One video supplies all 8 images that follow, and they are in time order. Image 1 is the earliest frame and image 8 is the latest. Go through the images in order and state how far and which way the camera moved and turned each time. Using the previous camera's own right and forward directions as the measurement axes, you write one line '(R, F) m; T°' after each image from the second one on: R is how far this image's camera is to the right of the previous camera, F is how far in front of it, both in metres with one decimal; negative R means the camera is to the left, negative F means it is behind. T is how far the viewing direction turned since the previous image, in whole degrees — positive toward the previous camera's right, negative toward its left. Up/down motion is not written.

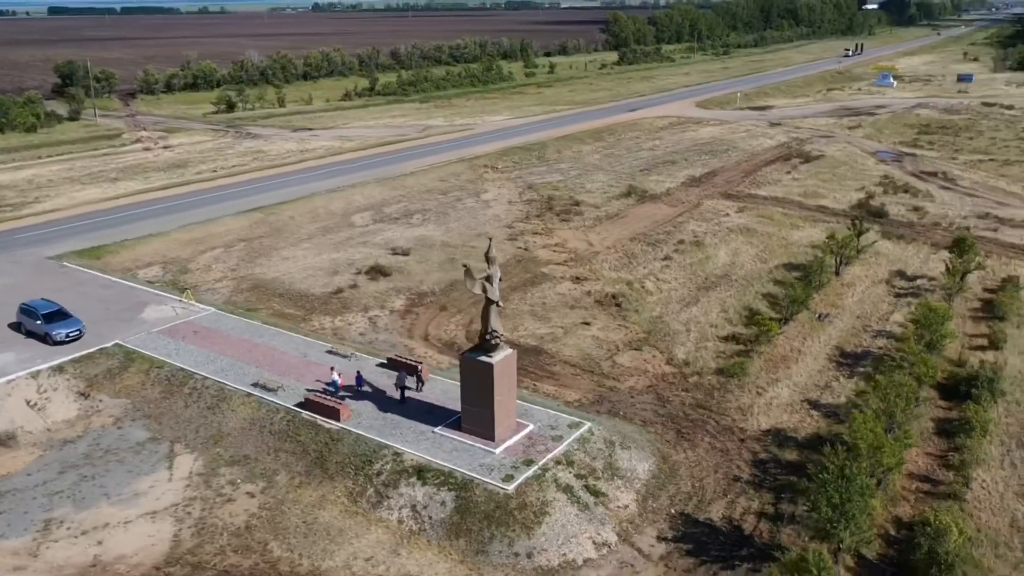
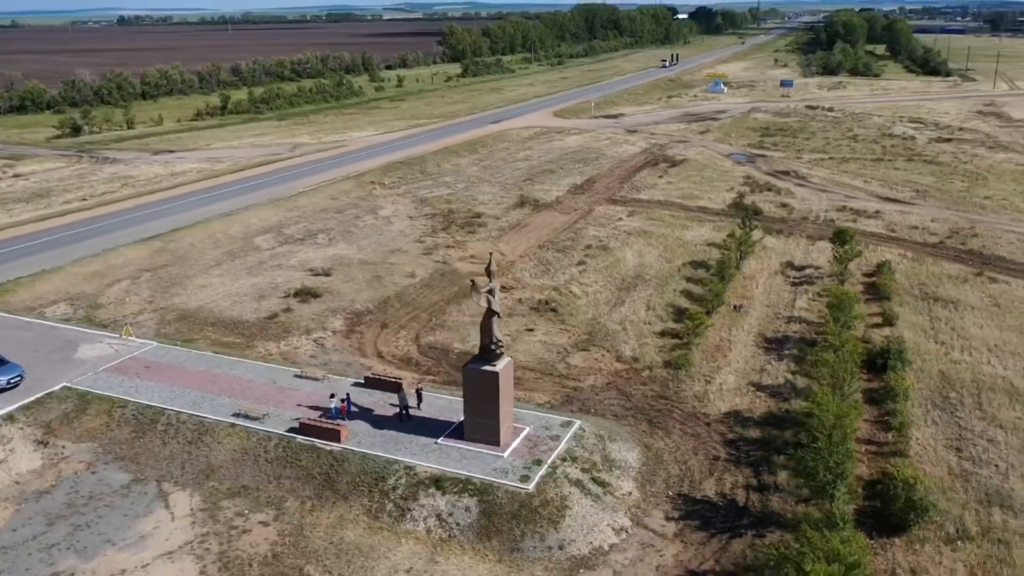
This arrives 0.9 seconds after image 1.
(-2.9, -0.6) m; +11°
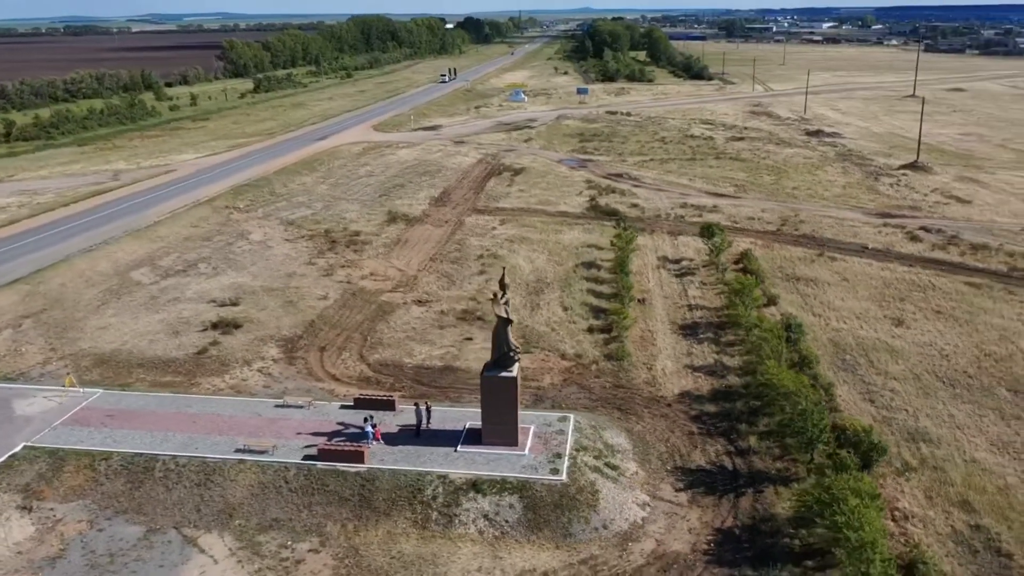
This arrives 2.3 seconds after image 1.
(-4.3, -0.7) m; +15°
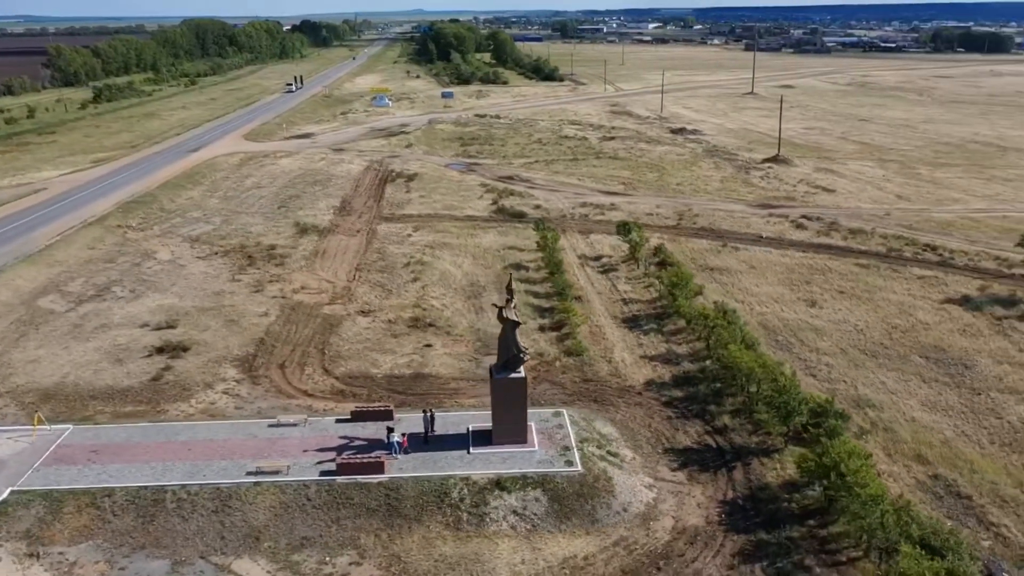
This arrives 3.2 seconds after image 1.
(-3.2, -0.5) m; +10°
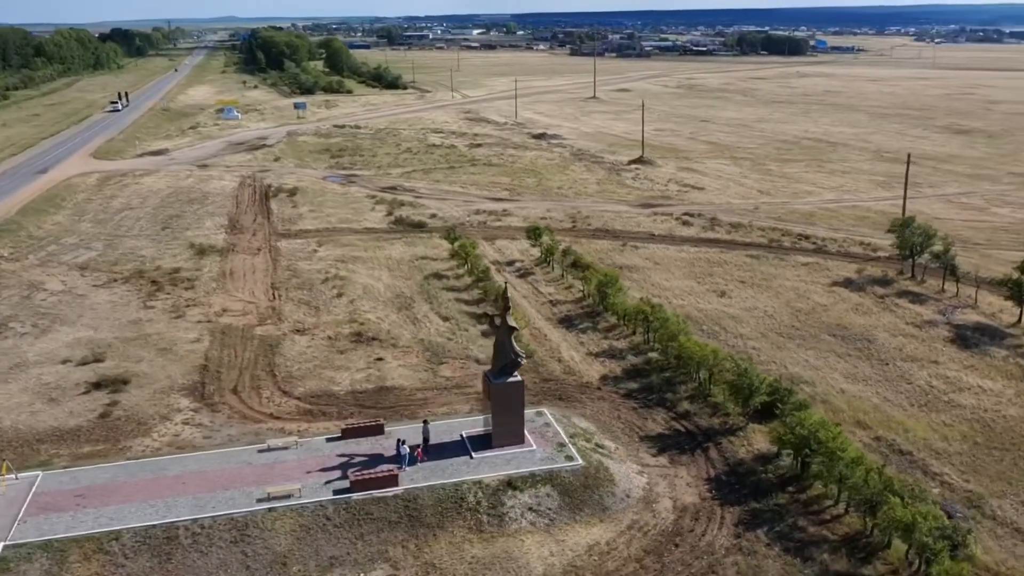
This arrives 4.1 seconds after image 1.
(-3.3, -0.5) m; +11°
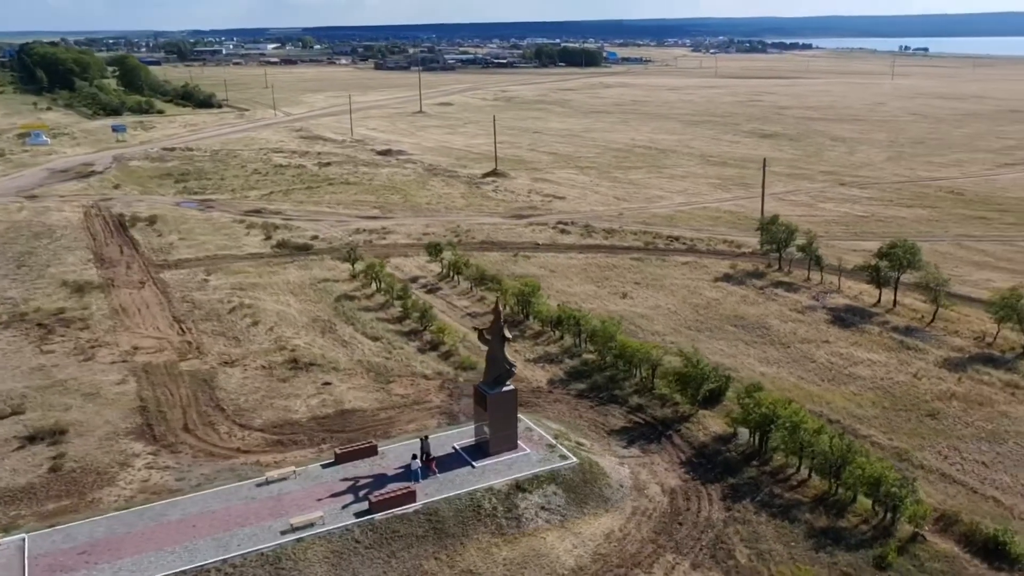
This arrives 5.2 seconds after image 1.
(-3.9, -0.6) m; +13°
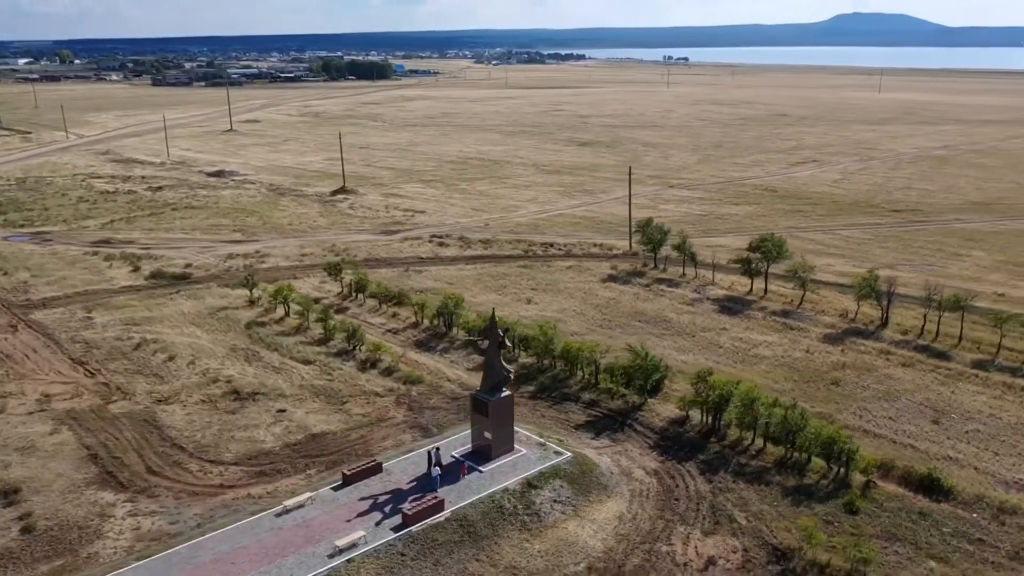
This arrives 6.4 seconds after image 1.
(-4.6, -0.6) m; +14°
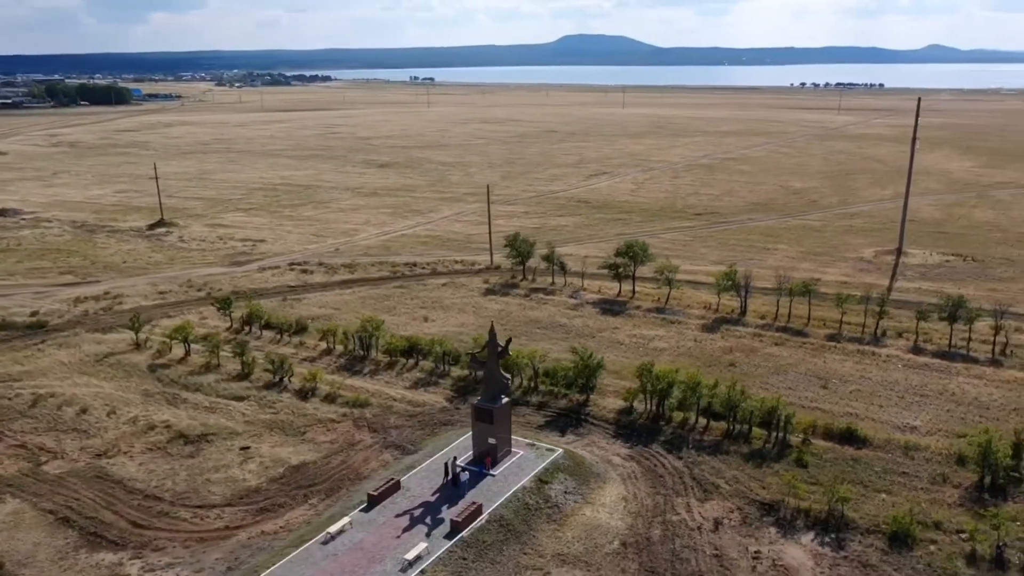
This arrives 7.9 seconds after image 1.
(-5.9, -0.7) m; +16°
